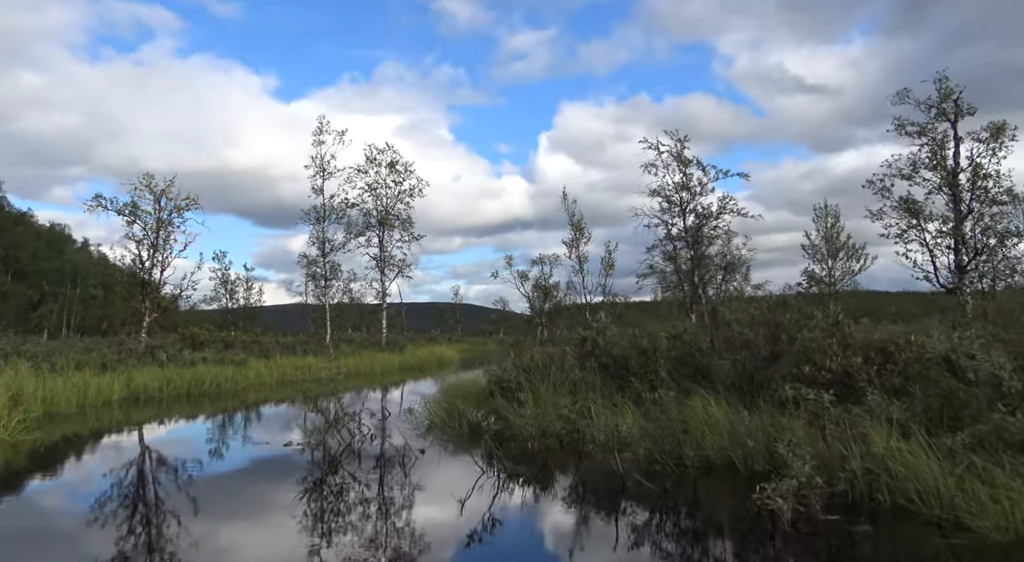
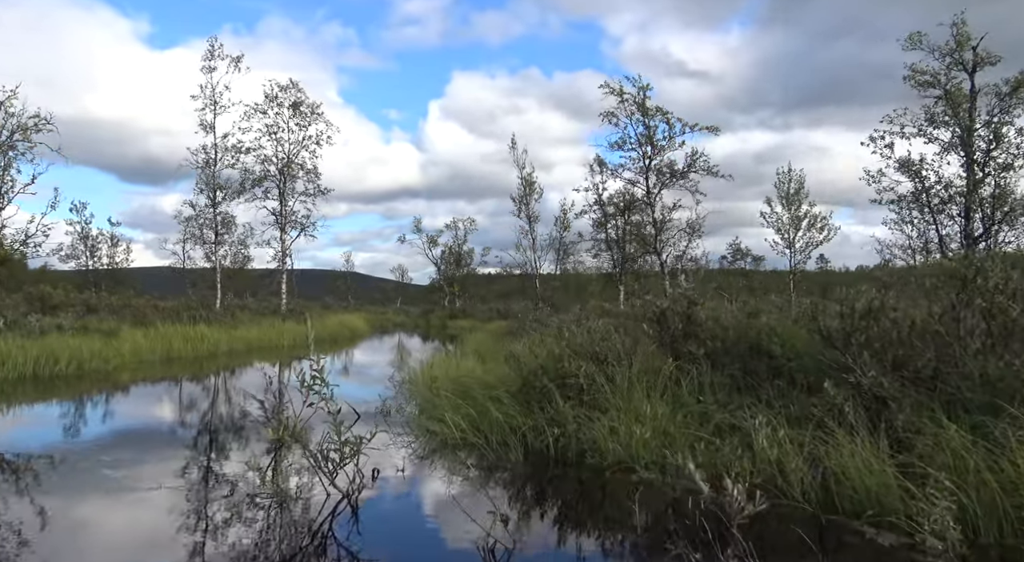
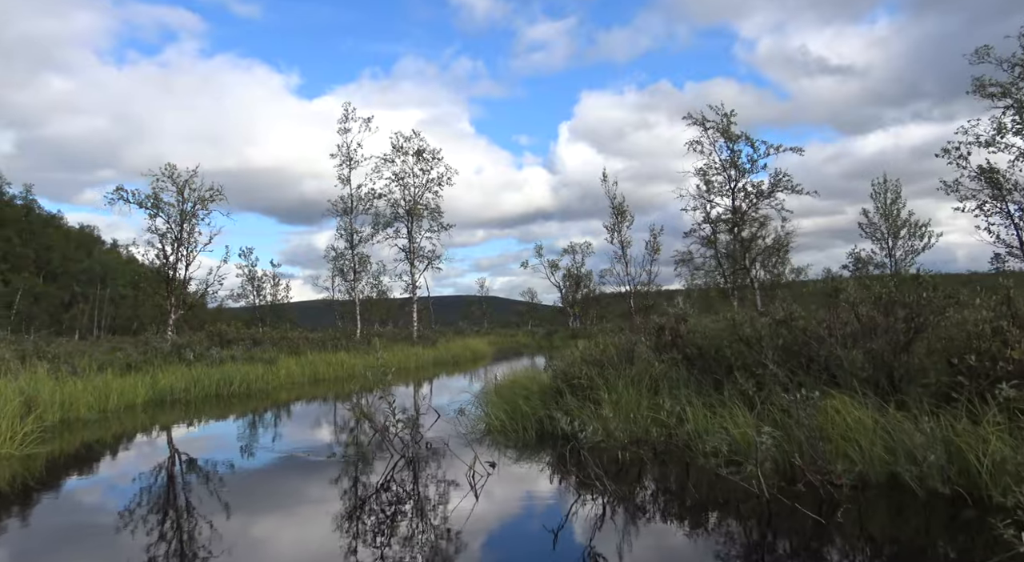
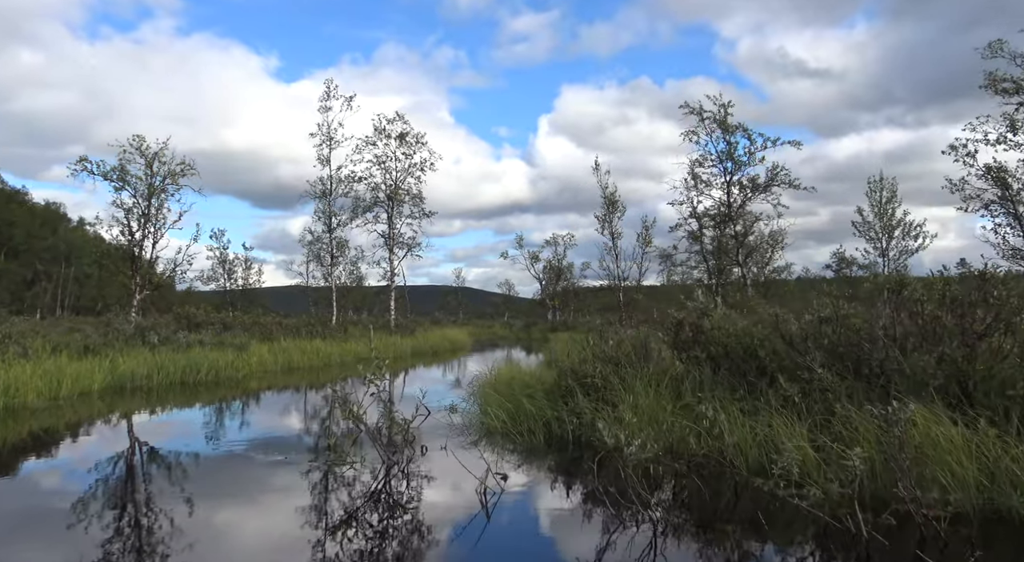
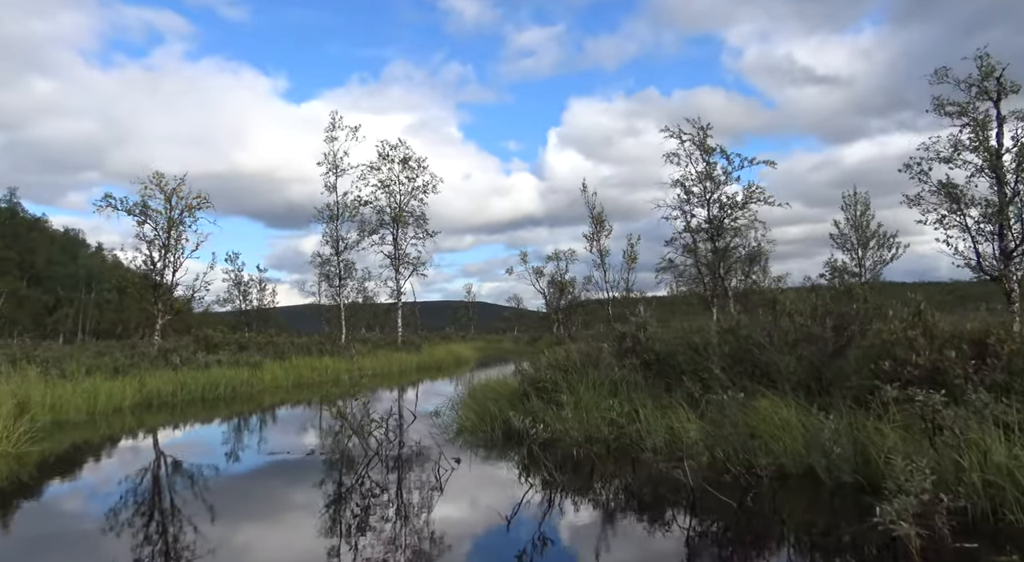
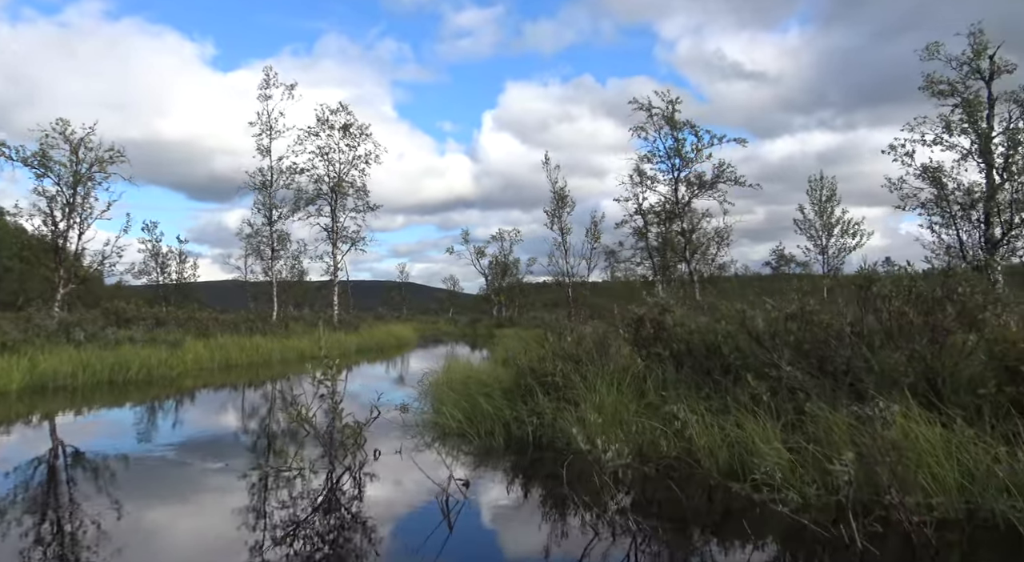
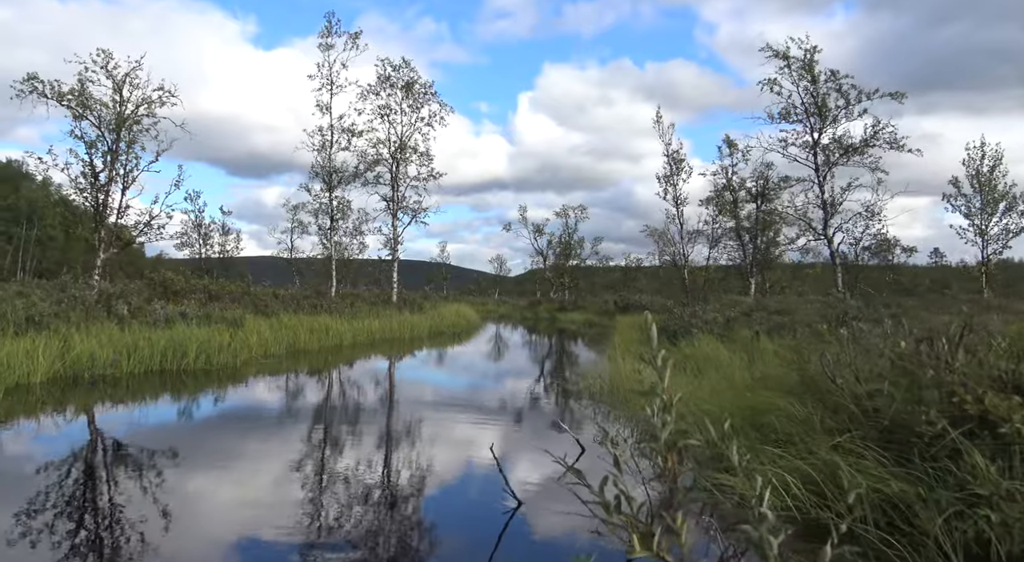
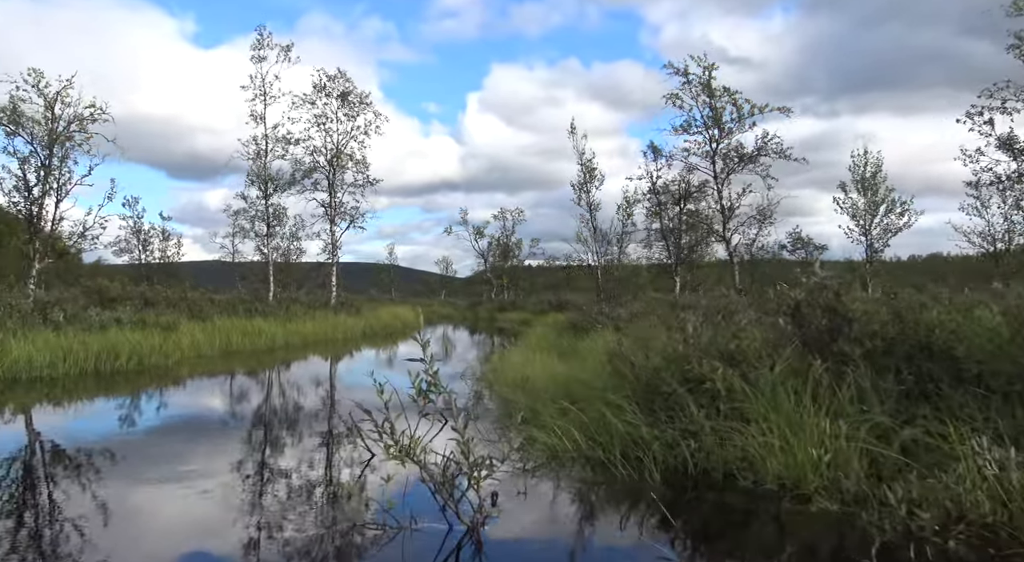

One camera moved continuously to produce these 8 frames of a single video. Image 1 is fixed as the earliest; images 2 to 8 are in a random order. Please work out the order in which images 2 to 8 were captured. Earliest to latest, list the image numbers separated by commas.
5, 3, 4, 6, 2, 8, 7
